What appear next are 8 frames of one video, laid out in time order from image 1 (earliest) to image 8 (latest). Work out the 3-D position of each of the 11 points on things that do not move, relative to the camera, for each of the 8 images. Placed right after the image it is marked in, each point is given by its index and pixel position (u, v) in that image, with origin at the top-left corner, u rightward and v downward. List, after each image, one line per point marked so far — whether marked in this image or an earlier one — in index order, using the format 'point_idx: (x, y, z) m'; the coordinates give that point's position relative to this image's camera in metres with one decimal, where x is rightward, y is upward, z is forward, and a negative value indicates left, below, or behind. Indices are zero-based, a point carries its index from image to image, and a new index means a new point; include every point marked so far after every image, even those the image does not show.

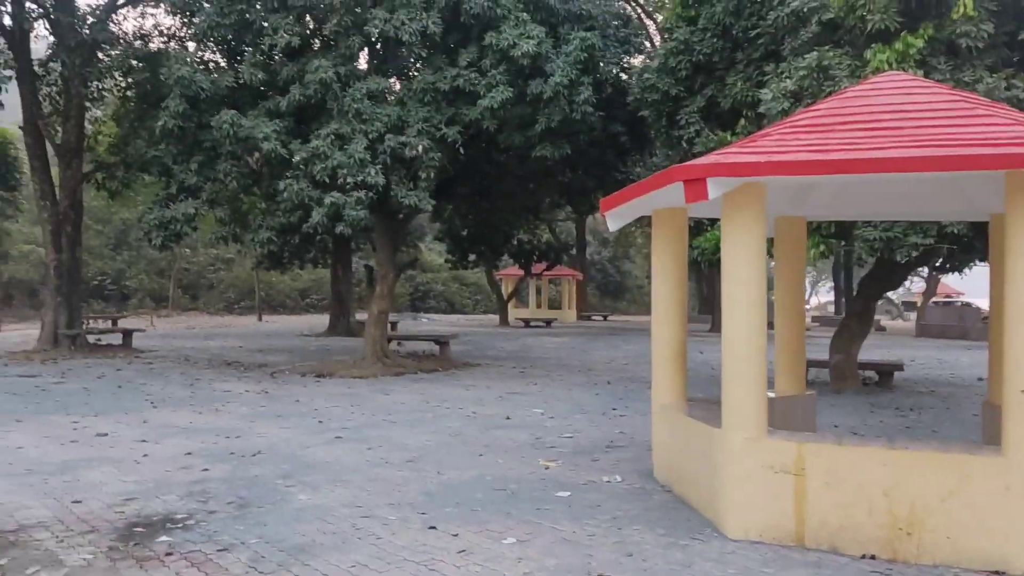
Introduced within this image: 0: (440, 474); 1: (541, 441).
0: (-0.6, -1.6, +7.8) m
1: (+0.3, -1.6, +9.4) m
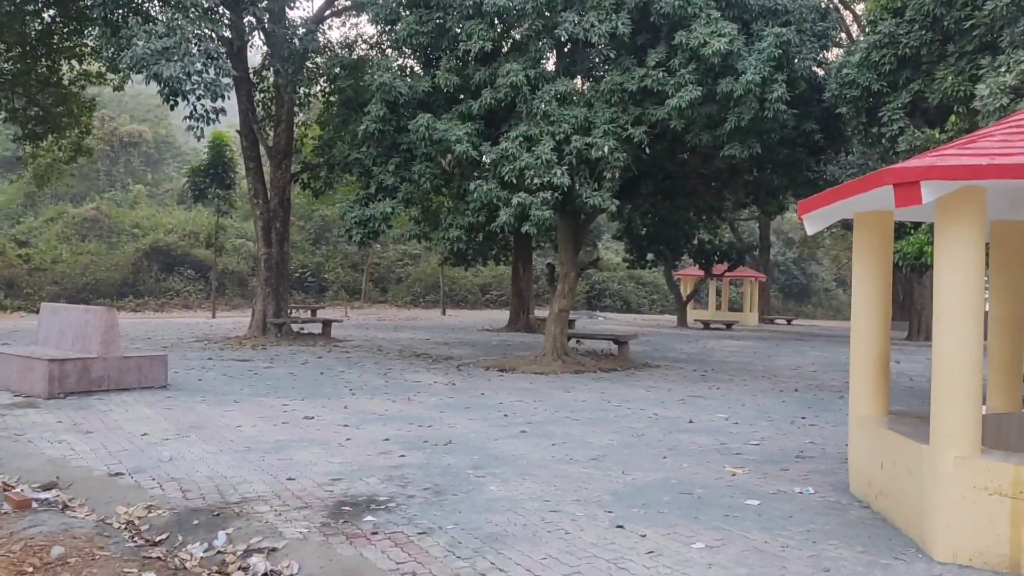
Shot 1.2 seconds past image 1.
0: (+1.0, -1.6, +7.9) m
1: (+2.2, -1.6, +9.2) m
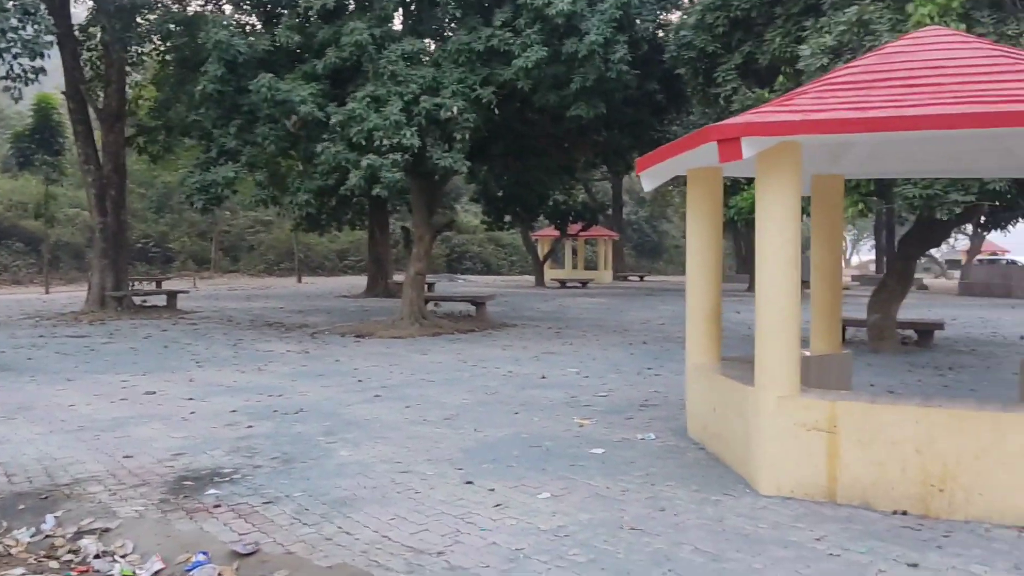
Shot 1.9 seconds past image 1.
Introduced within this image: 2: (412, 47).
0: (-0.3, -1.3, +8.0) m
1: (+0.7, -1.2, +9.5) m
2: (-1.6, +3.8, +14.0) m
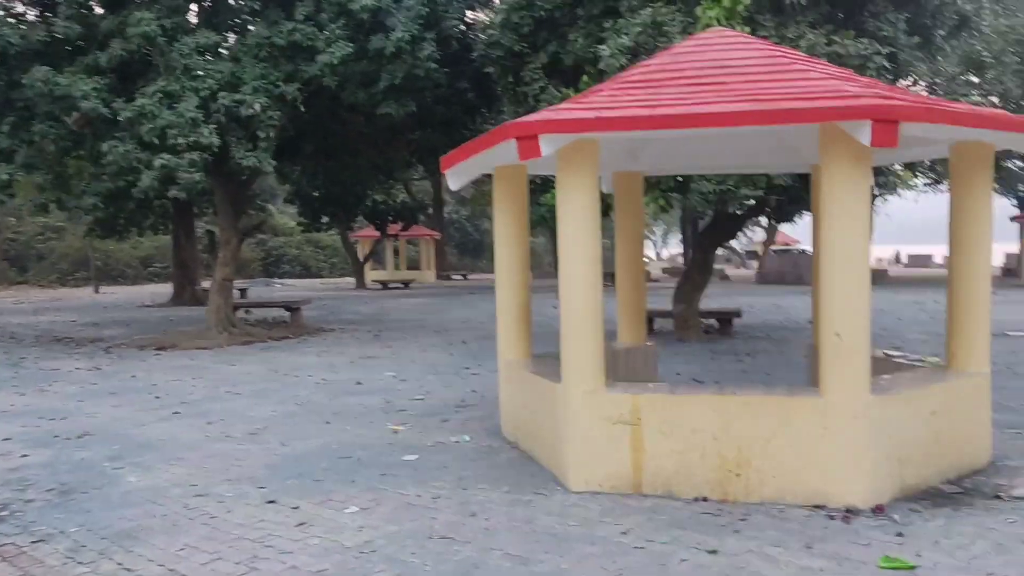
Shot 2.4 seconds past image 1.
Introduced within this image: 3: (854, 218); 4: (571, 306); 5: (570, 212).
0: (-1.9, -1.3, +7.5) m
1: (-1.2, -1.2, +9.2) m
2: (-4.5, +3.7, +13.2) m
3: (+2.0, +0.4, +5.3) m
4: (+0.4, -0.1, +5.9) m
5: (+0.4, +0.5, +5.8) m
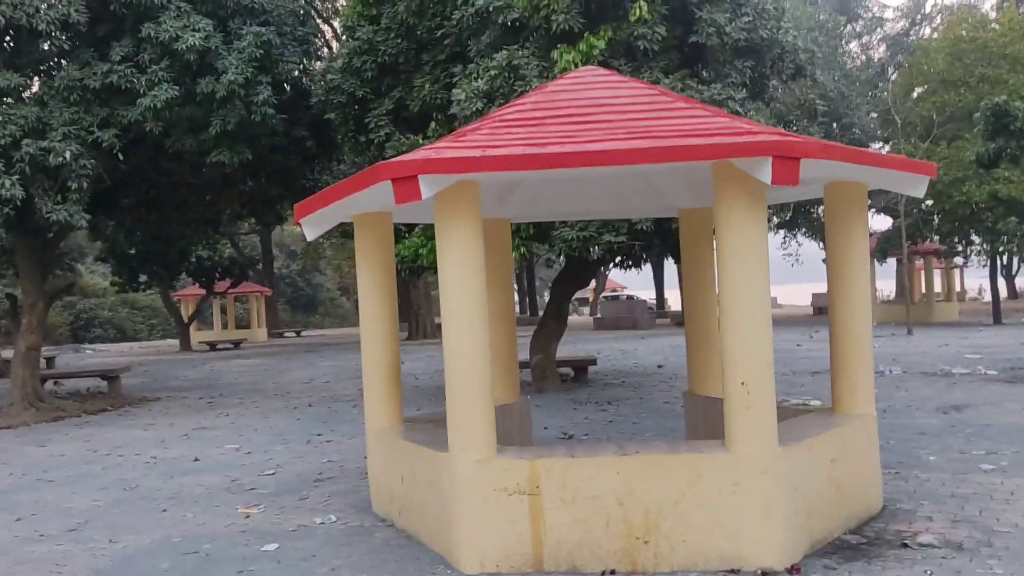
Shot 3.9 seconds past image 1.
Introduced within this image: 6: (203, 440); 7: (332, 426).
0: (-2.9, -1.8, +6.4) m
1: (-2.5, -1.8, +8.2) m
2: (-6.7, +2.7, +11.8) m
3: (+1.4, +0.2, +5.1) m
4: (-0.3, -0.5, +5.3) m
5: (-0.4, +0.2, +5.2) m
6: (-3.8, -1.9, +11.1) m
7: (-2.3, -1.8, +11.5) m
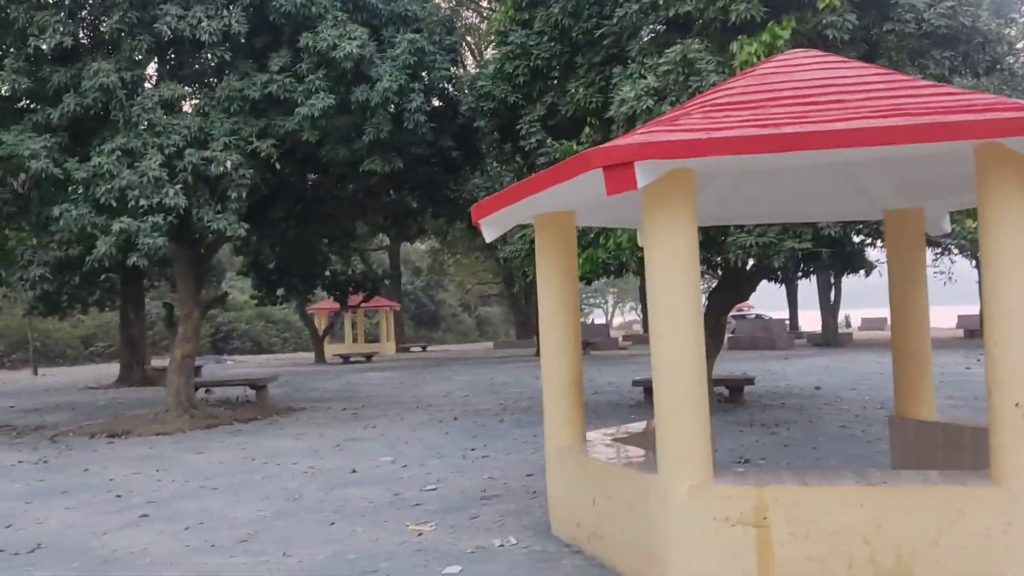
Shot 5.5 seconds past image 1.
0: (-1.6, -1.9, +6.1) m
1: (-1.0, -1.9, +7.9) m
2: (-4.6, +2.6, +12.0) m
3: (+2.5, +0.1, +4.3) m
4: (+0.8, -0.5, +4.7) m
5: (+0.8, +0.2, +4.7) m
6: (-1.9, -2.0, +10.9) m
7: (-0.4, -1.9, +11.2) m
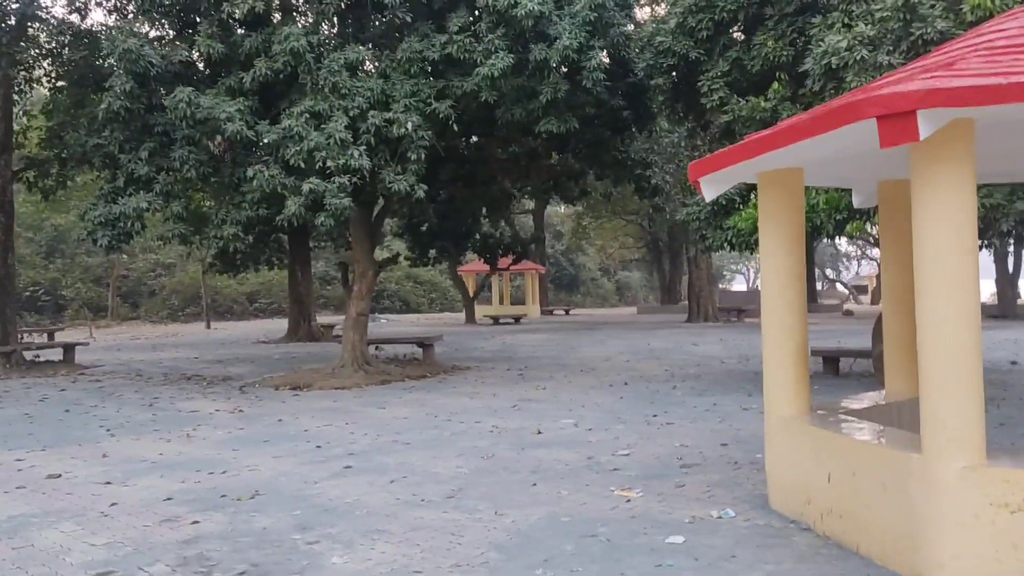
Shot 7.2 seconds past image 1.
0: (-0.1, -1.6, +6.2) m
1: (+0.7, -1.5, +7.8) m
2: (-2.2, +3.2, +12.2) m
3: (+3.7, +0.3, +3.6) m
4: (+2.1, -0.3, +4.3) m
5: (+2.1, +0.3, +4.3) m
6: (+0.3, -1.5, +10.9) m
7: (+1.8, -1.5, +10.9) m
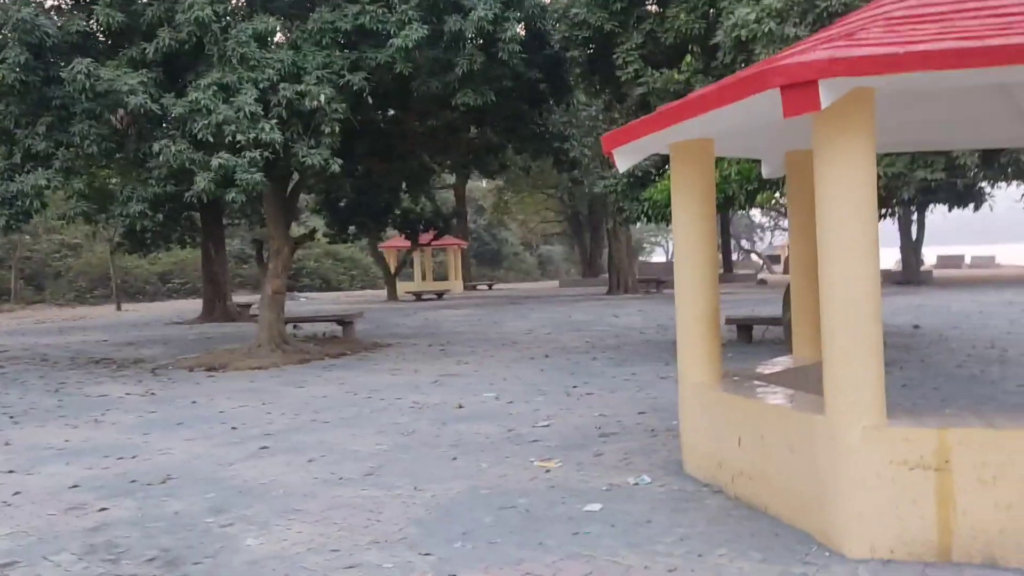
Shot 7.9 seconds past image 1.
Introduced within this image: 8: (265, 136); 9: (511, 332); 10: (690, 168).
0: (-0.6, -1.4, +6.1) m
1: (0.0, -1.3, +7.8) m
2: (-3.3, +3.5, +11.9) m
3: (+3.3, +0.5, +3.9) m
4: (+1.6, -0.1, +4.5) m
5: (+1.6, +0.5, +4.4) m
6: (-0.7, -1.2, +10.9) m
7: (+0.9, -1.1, +11.1) m
8: (-3.1, +1.9, +11.3) m
9: (0.0, -0.9, +18.1) m
10: (+1.2, +0.8, +5.9) m
